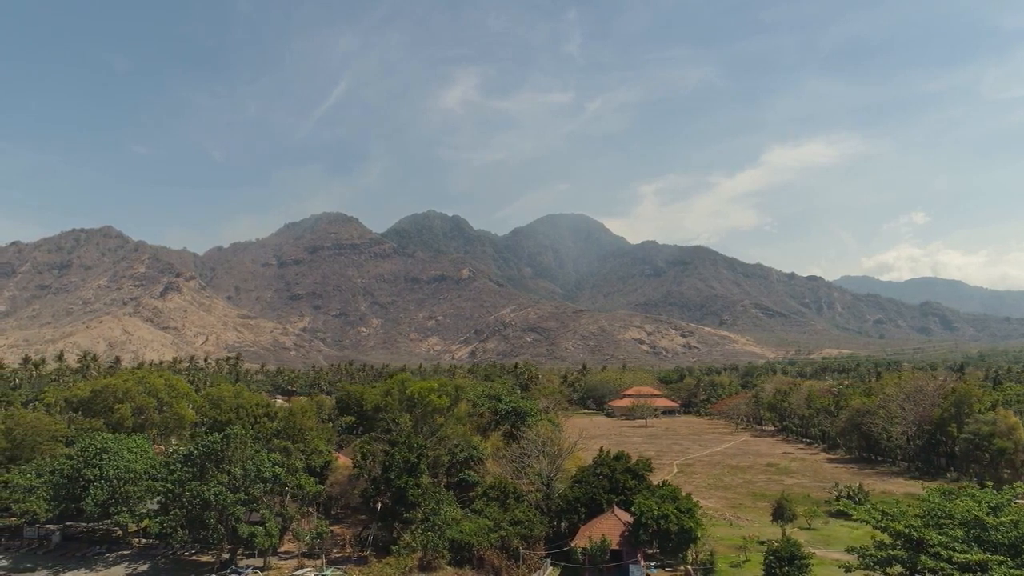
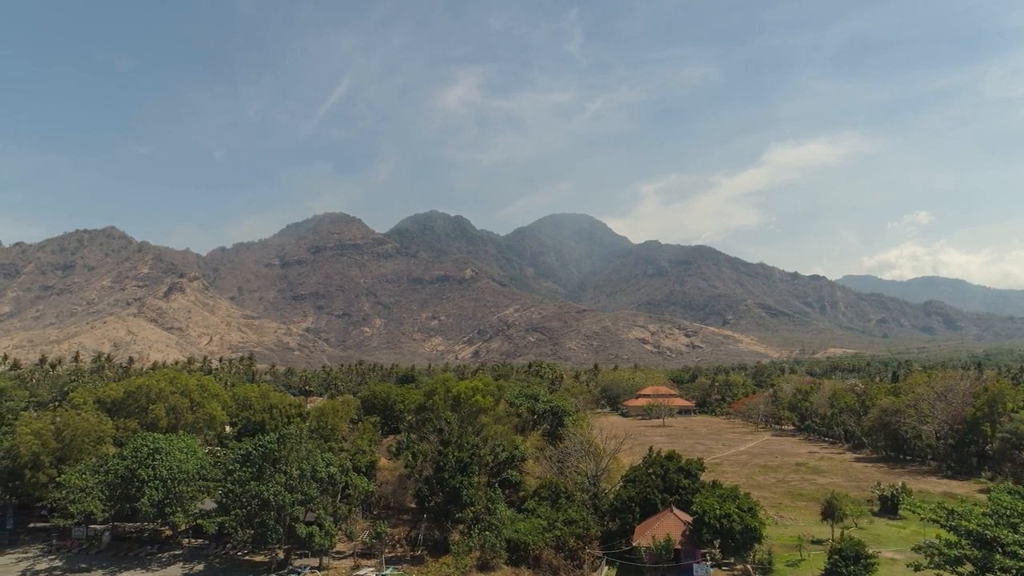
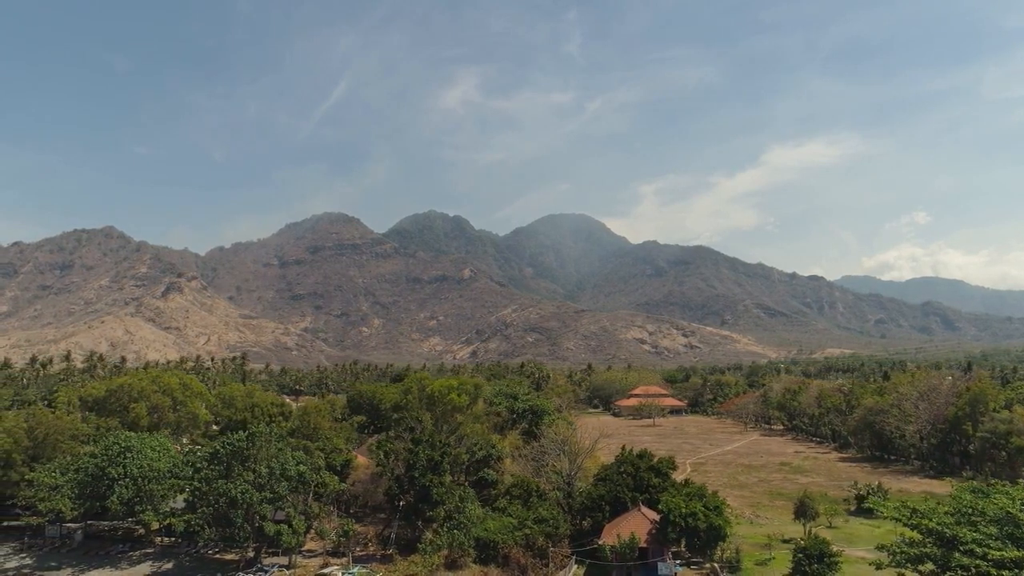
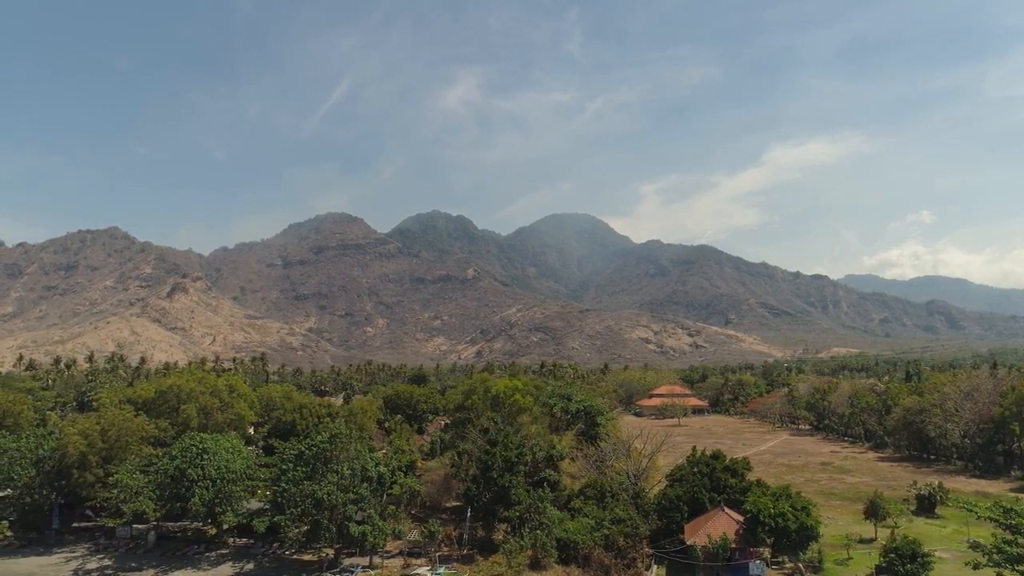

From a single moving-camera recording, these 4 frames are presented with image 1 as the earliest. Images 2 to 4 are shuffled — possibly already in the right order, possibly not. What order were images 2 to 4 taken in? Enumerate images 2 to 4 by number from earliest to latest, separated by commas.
3, 2, 4
